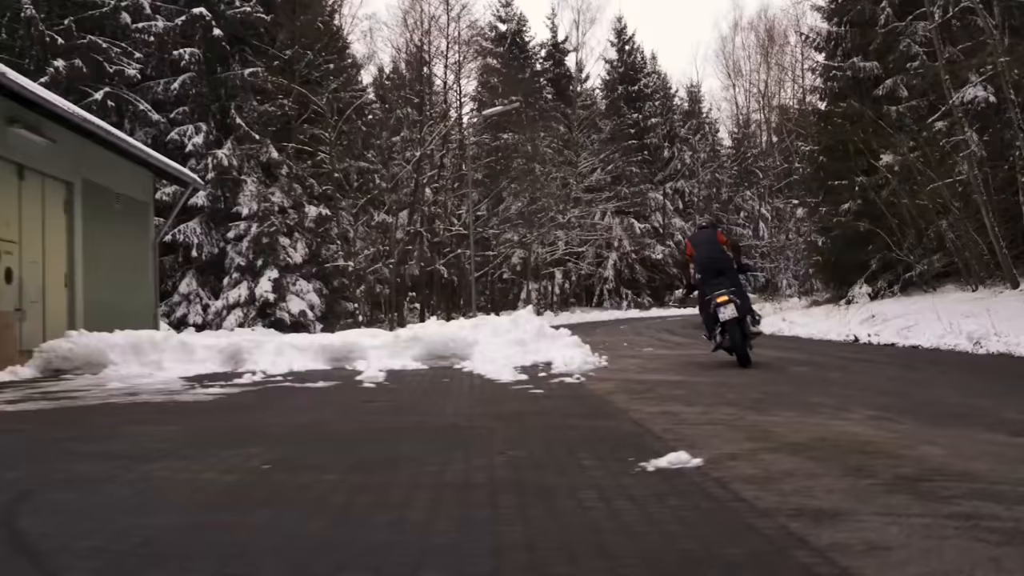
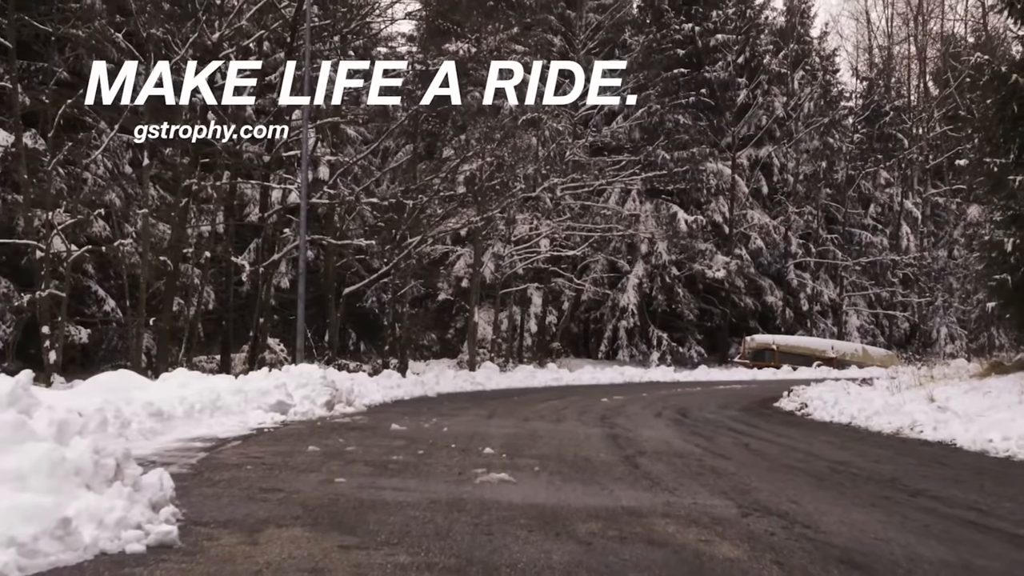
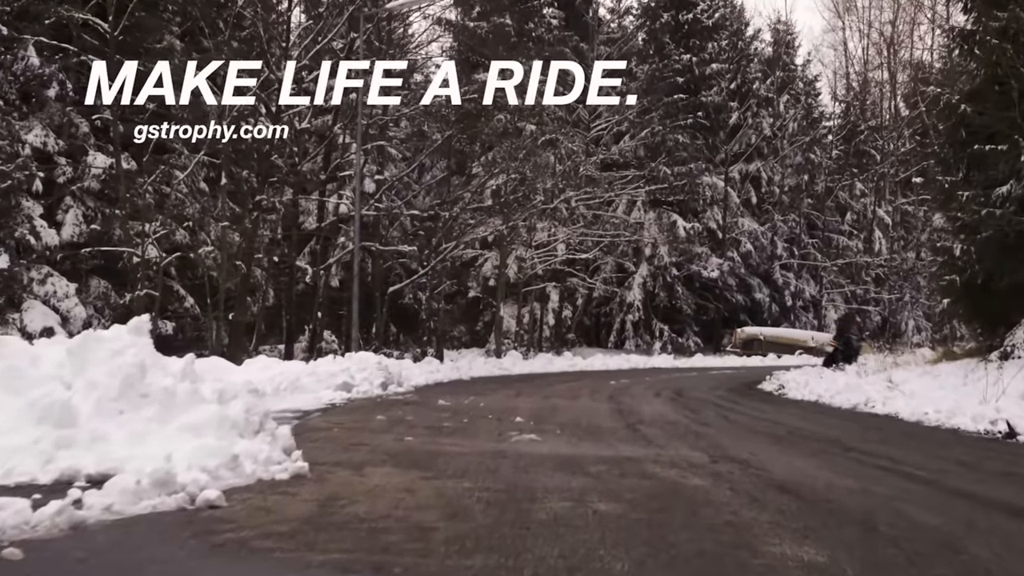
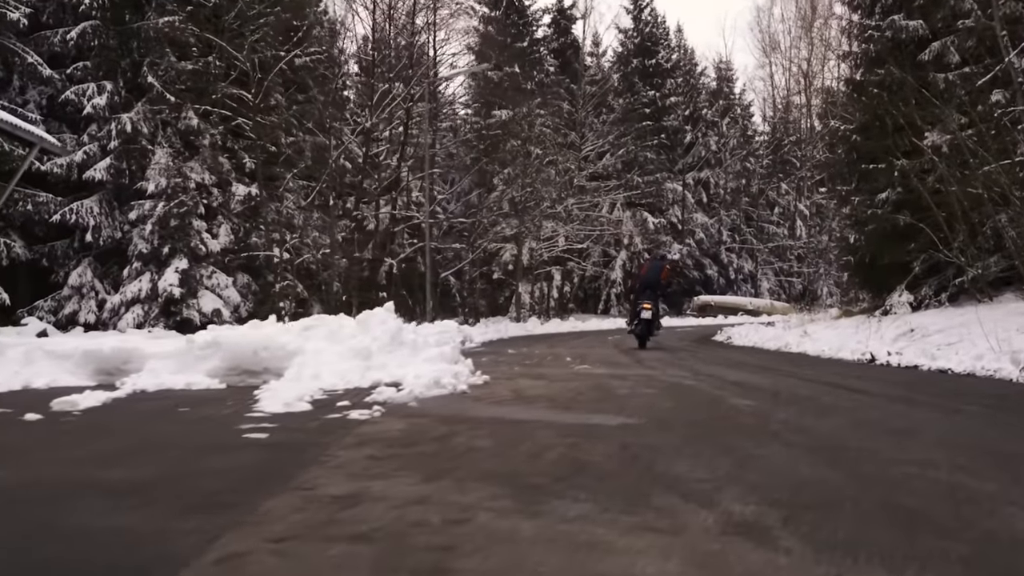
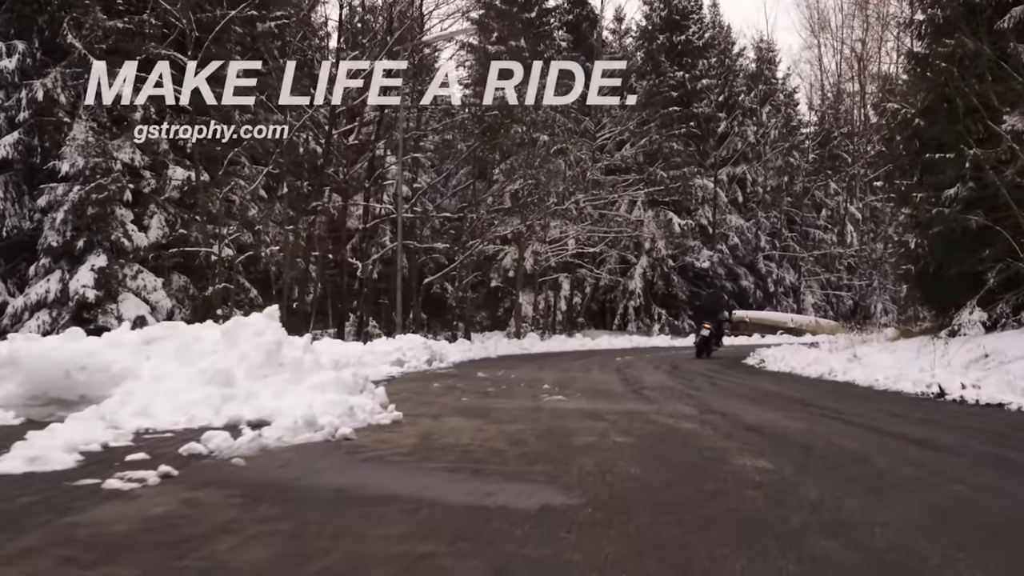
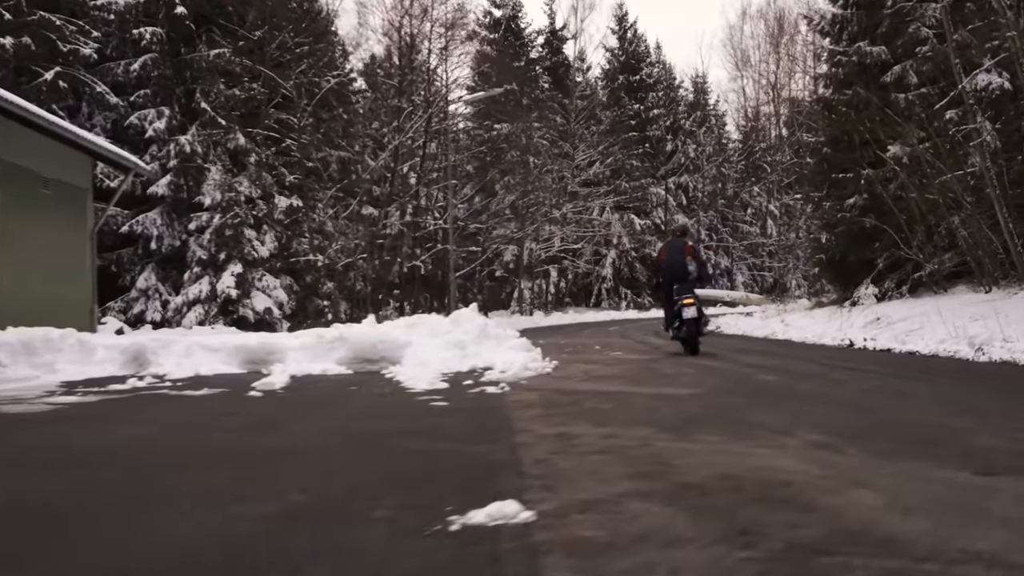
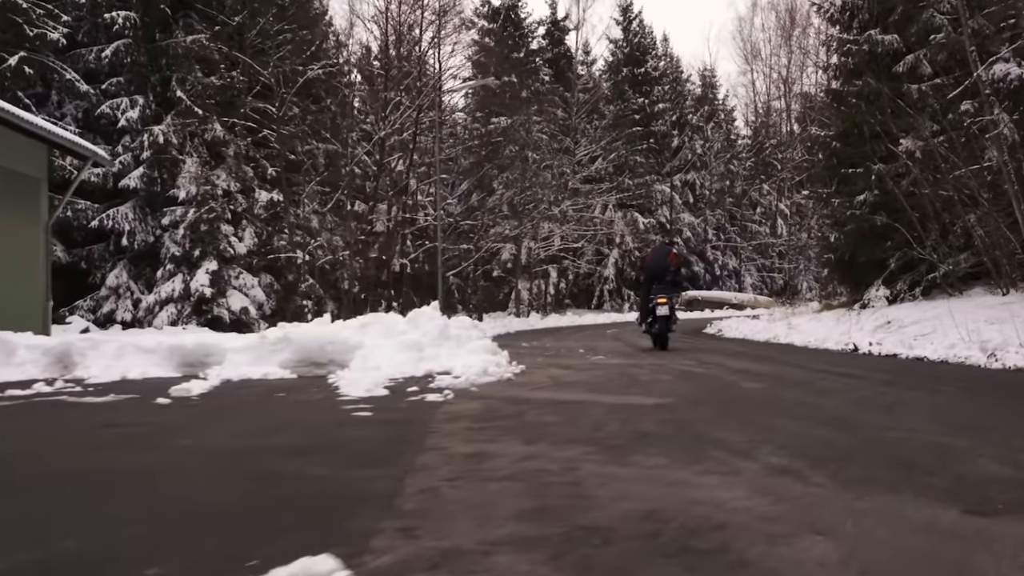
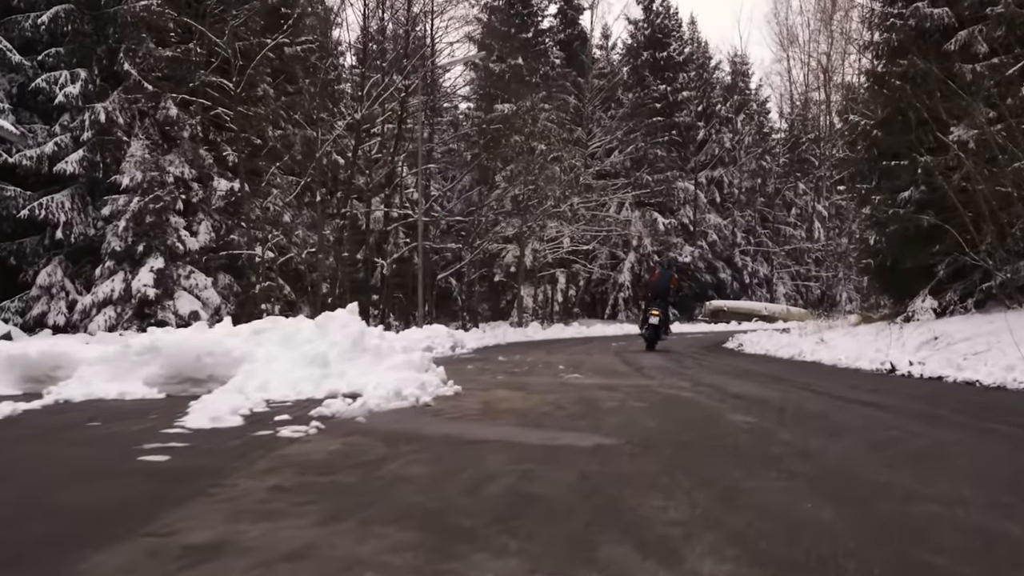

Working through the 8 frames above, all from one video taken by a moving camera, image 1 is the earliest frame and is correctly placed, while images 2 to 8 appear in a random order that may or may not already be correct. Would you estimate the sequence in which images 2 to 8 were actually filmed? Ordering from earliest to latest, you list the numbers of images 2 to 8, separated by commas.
6, 7, 4, 8, 5, 3, 2
